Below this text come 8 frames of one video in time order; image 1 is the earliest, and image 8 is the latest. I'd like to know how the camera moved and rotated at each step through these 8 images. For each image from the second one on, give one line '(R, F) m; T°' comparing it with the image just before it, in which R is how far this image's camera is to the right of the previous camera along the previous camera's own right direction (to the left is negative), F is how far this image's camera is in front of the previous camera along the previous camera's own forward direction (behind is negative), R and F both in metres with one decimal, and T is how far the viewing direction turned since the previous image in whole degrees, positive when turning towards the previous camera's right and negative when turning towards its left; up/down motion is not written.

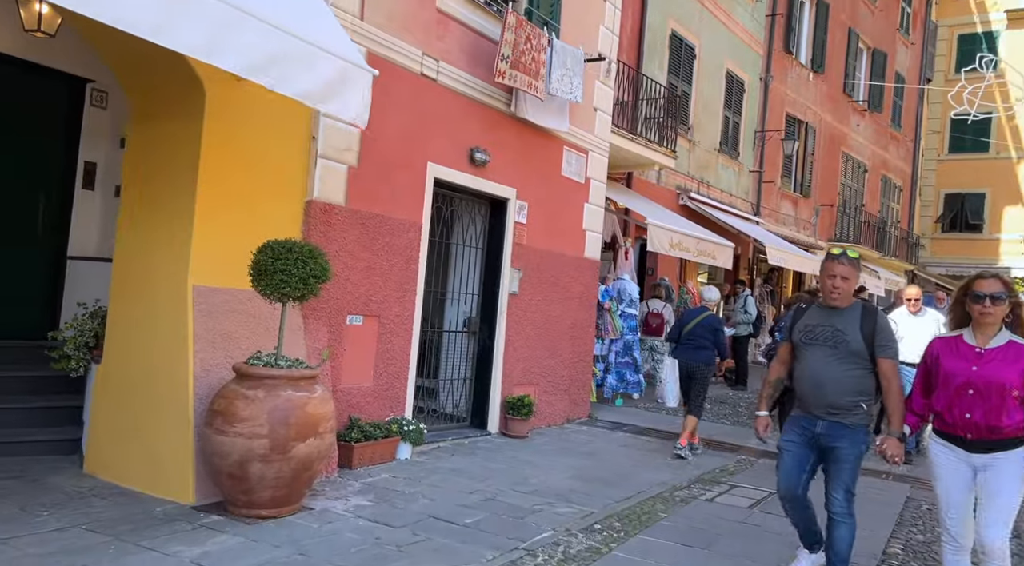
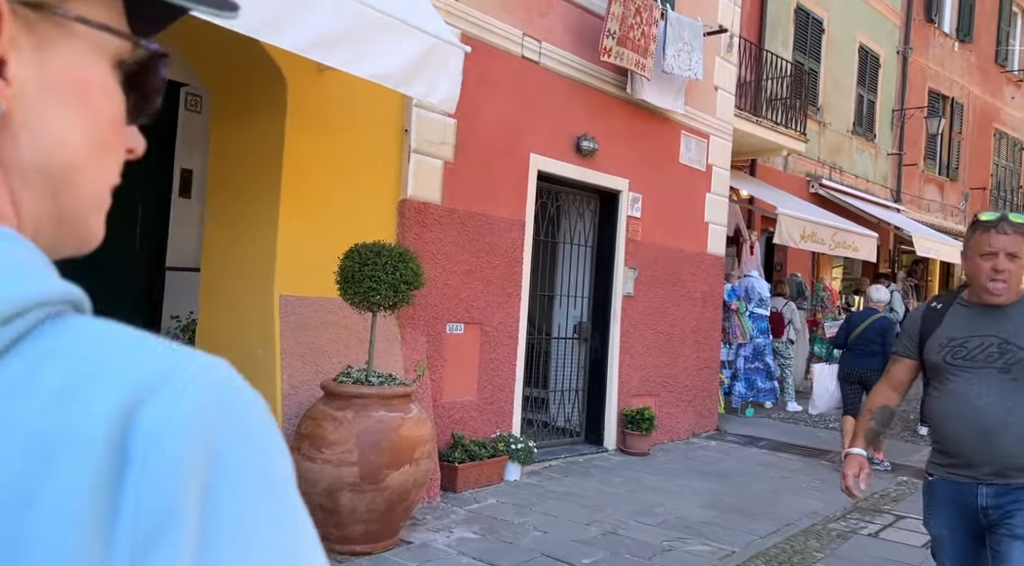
(0.0, +0.7) m; -8°
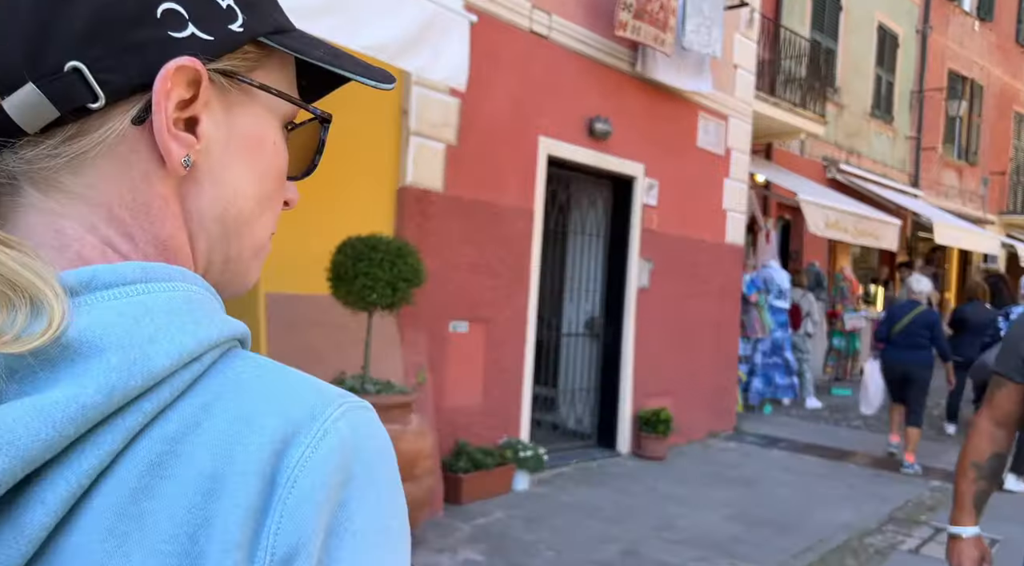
(0.0, +0.5) m; 0°
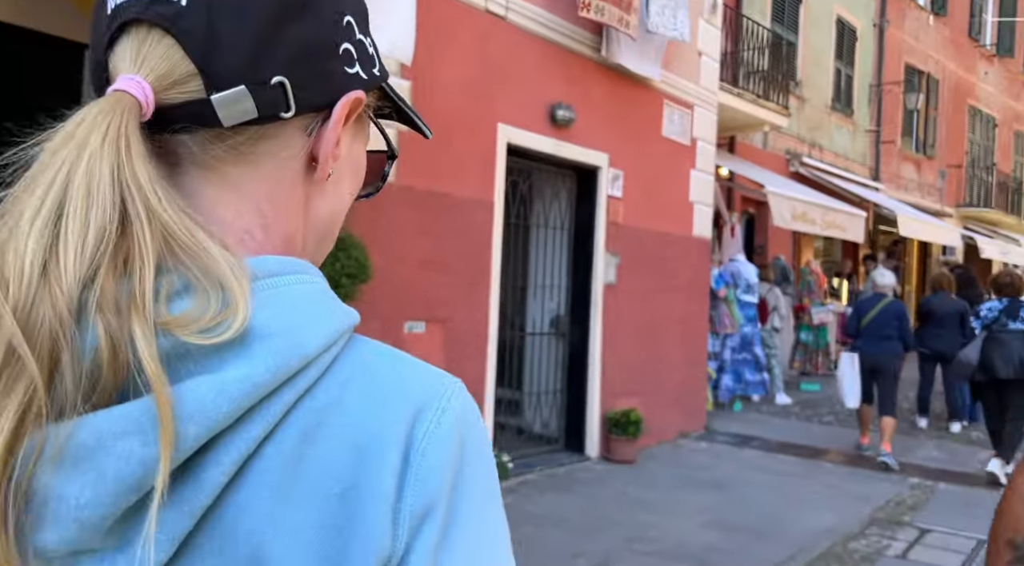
(0.0, +0.3) m; +3°
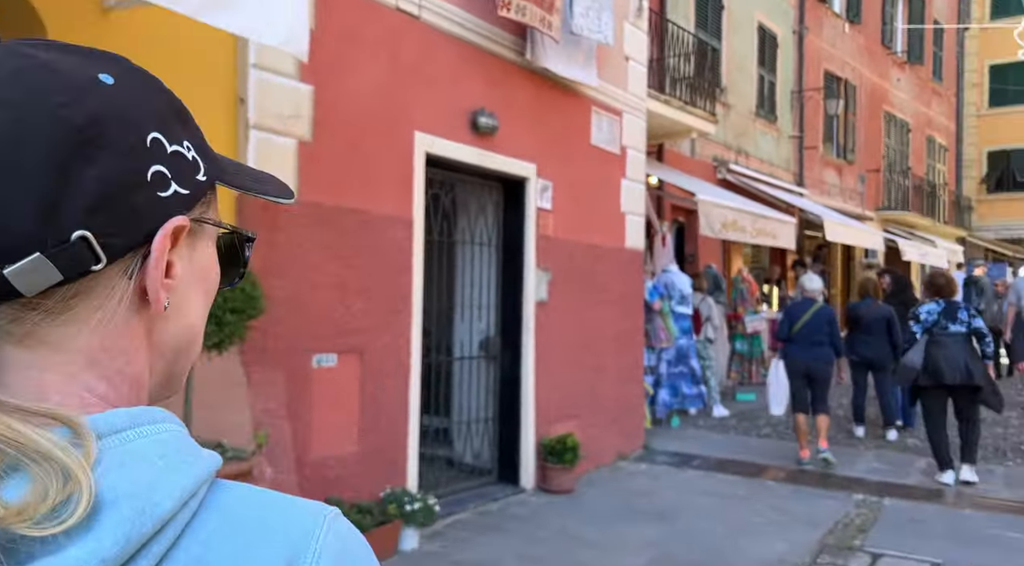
(0.0, +0.4) m; +5°
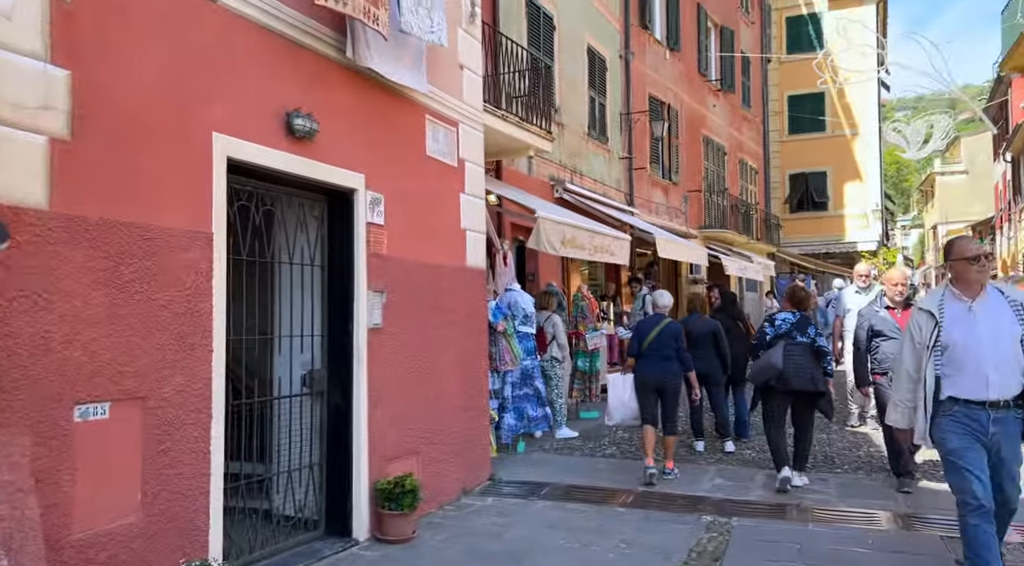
(0.0, +0.6) m; +11°
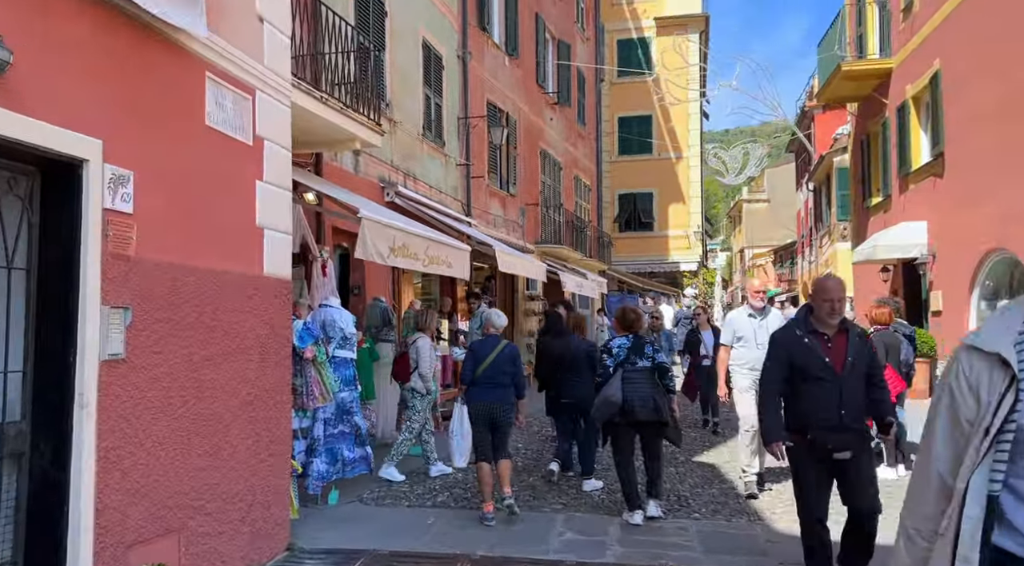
(+0.1, +1.3) m; +11°
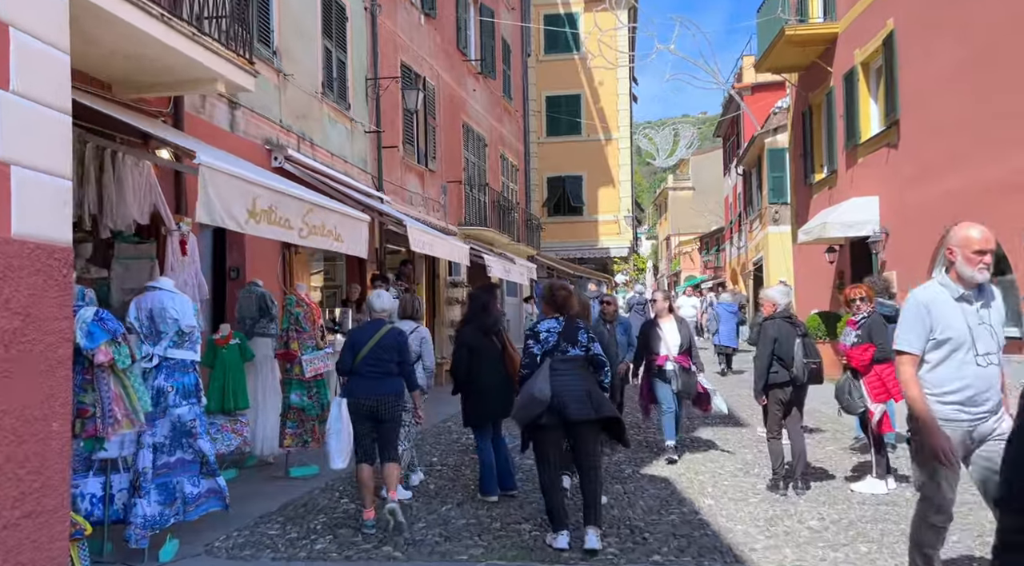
(+0.2, +1.7) m; +5°
